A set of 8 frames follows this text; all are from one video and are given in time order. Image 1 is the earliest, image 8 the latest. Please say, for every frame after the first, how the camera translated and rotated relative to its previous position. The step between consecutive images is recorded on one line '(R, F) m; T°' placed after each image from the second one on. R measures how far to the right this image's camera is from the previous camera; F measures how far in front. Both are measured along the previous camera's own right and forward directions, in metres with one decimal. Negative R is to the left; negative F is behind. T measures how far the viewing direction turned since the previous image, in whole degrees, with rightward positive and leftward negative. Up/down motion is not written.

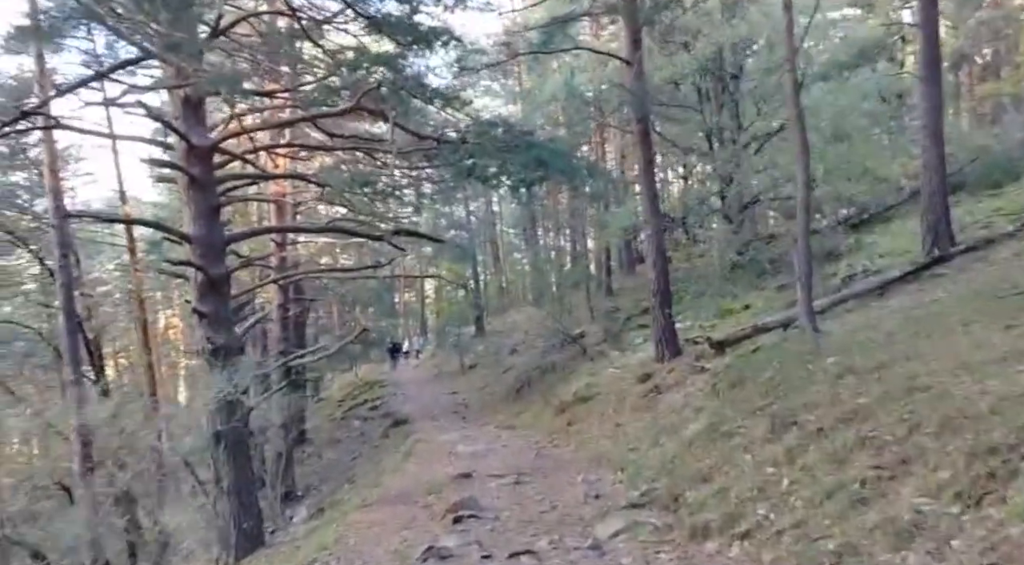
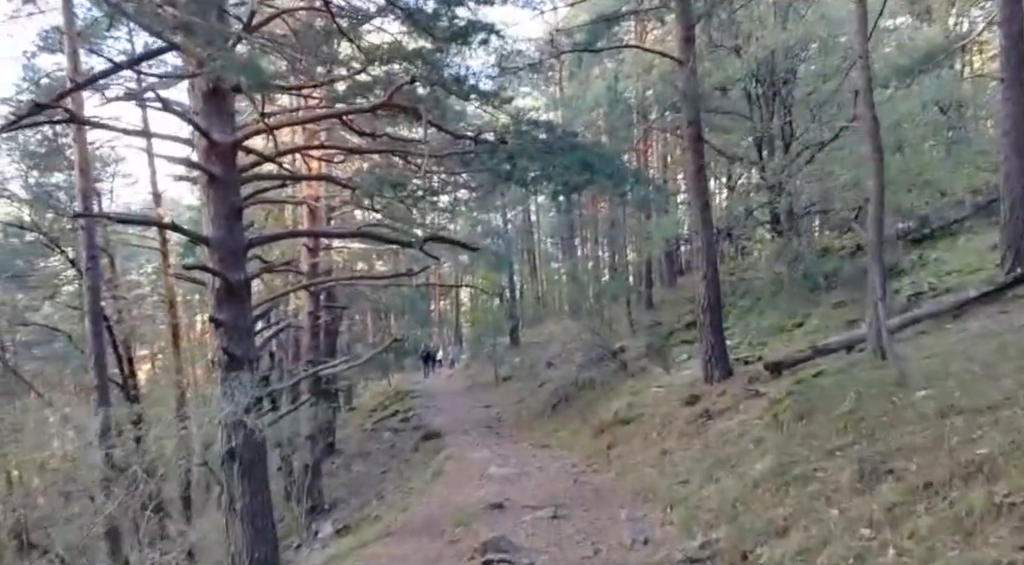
(0.0, +0.7) m; -2°
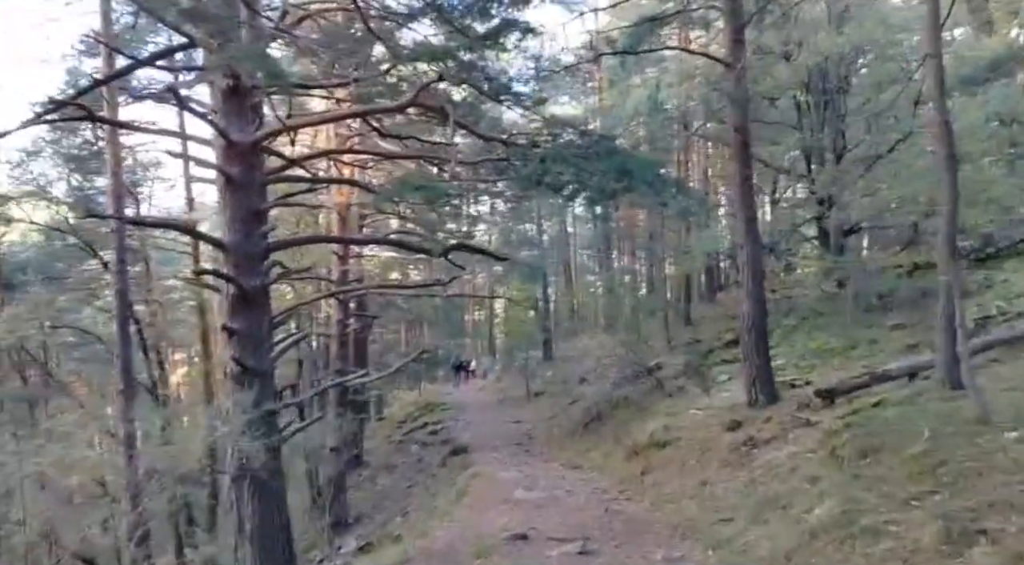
(0.0, +0.6) m; -2°
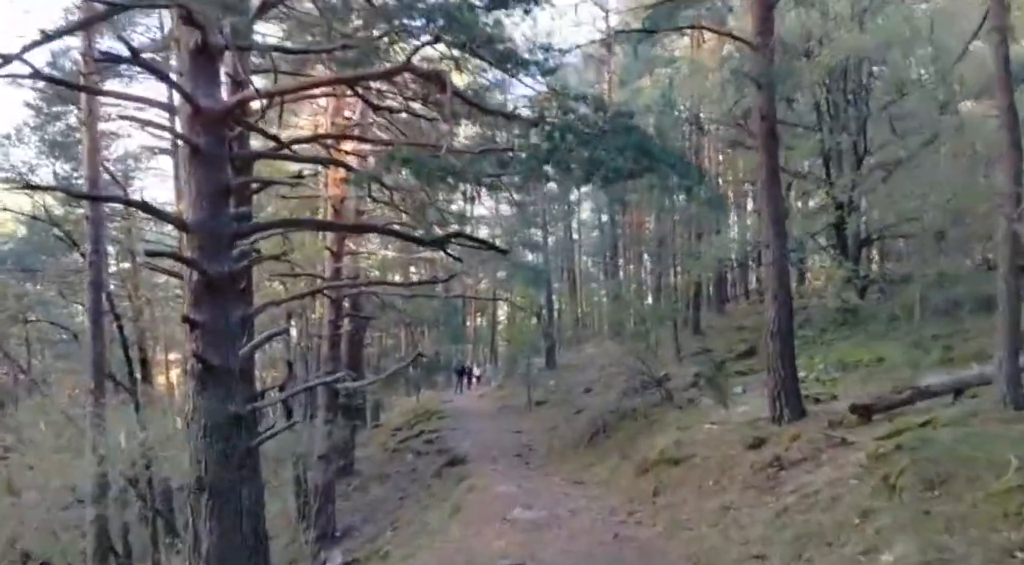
(0.0, +1.0) m; 0°
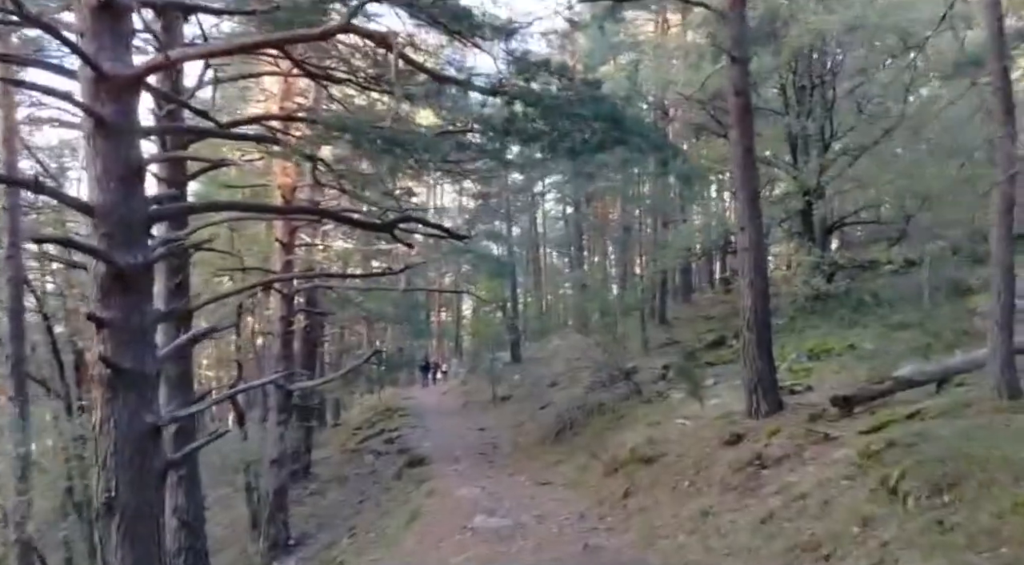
(+0.1, +0.7) m; +2°
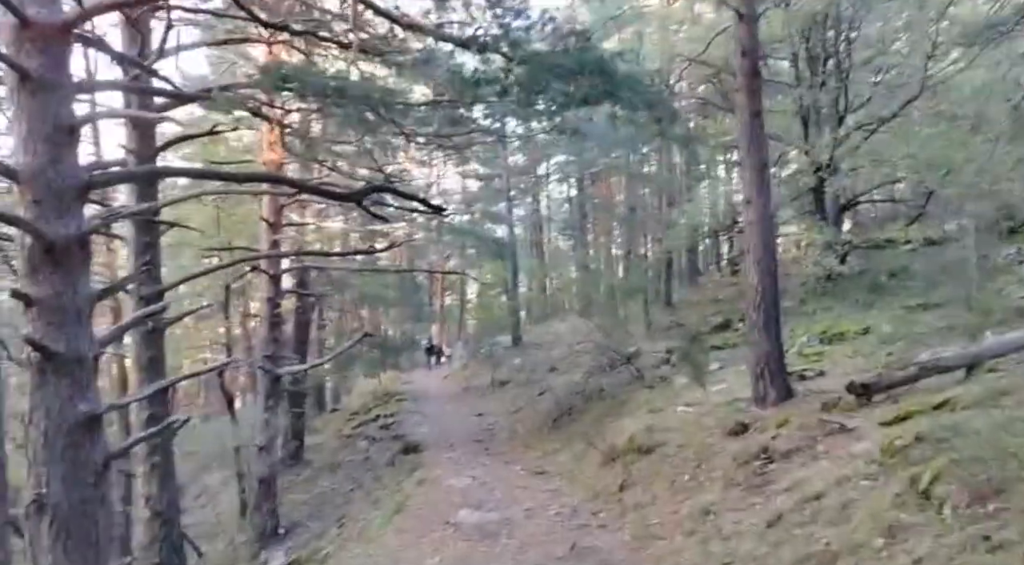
(+0.2, +0.7) m; 0°
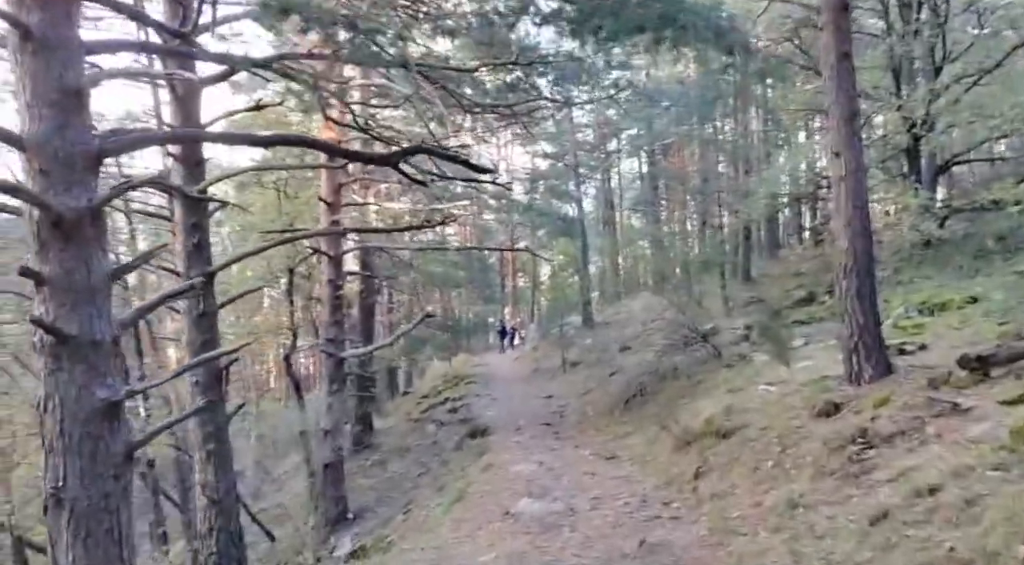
(+0.1, +0.8) m; -4°
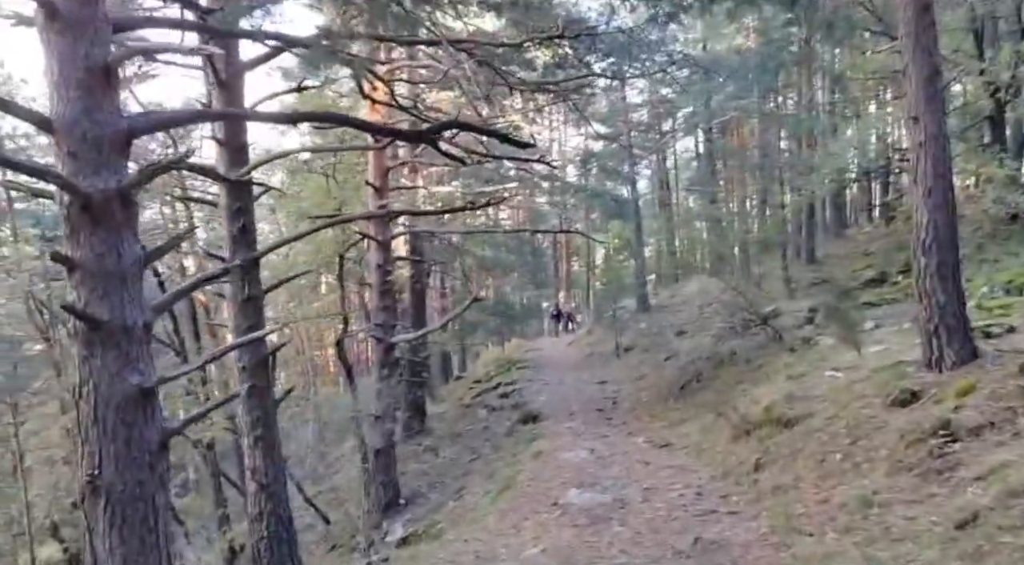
(+0.1, +0.5) m; -3°
